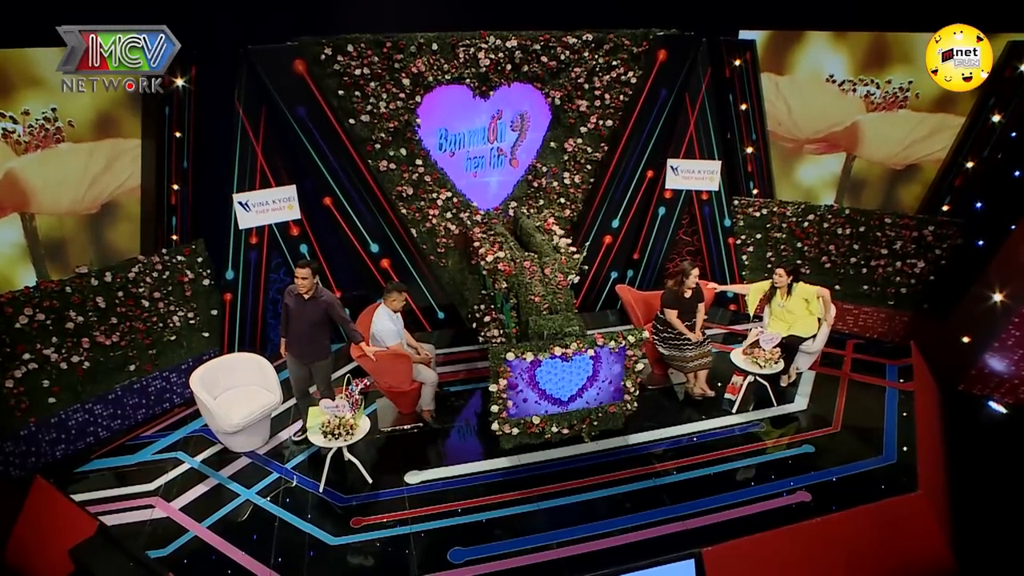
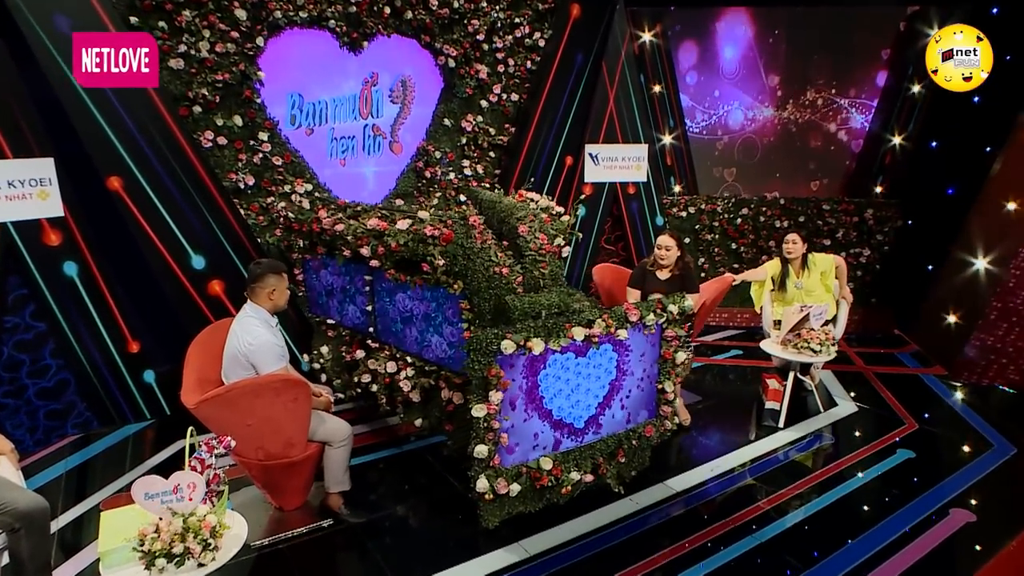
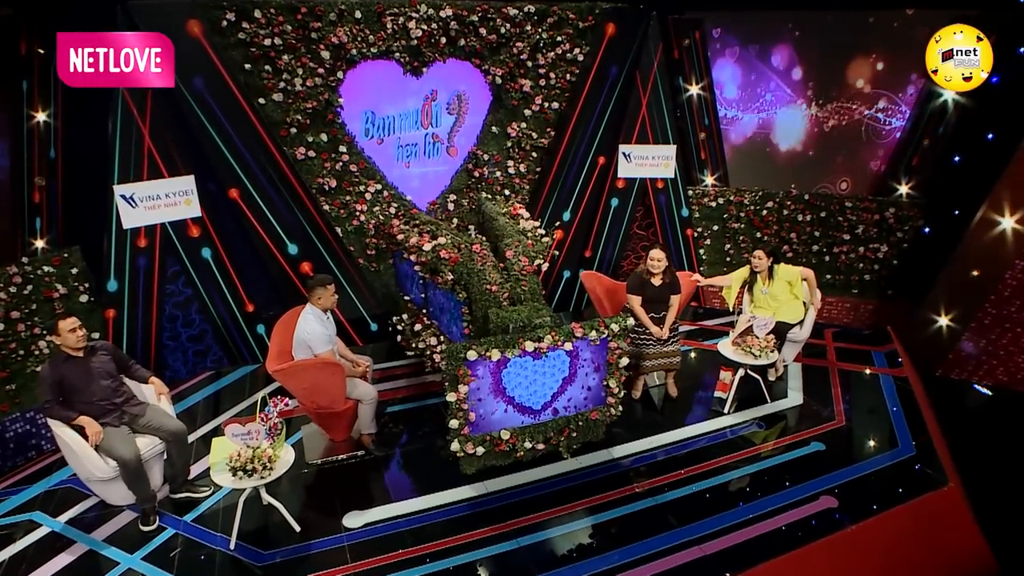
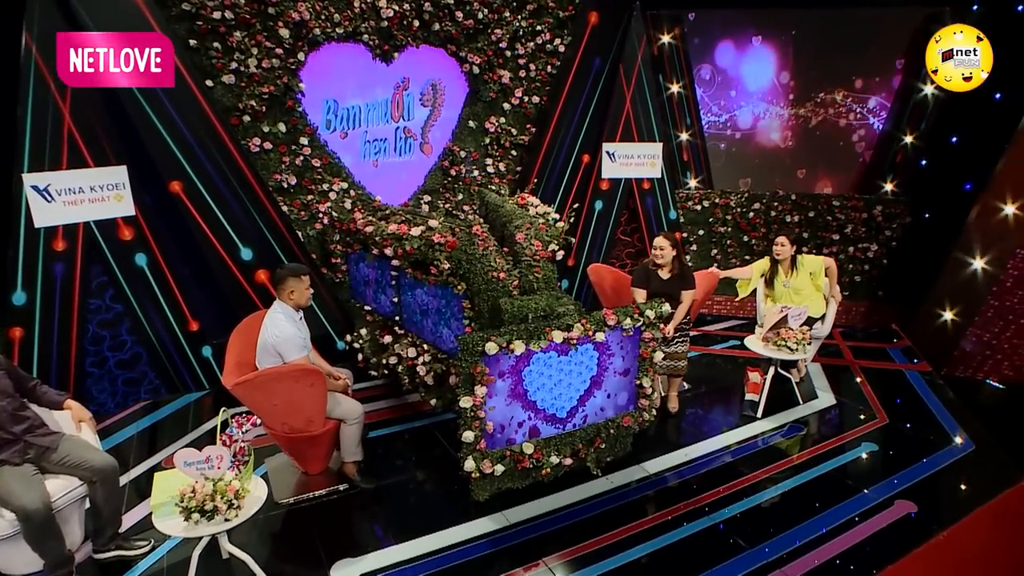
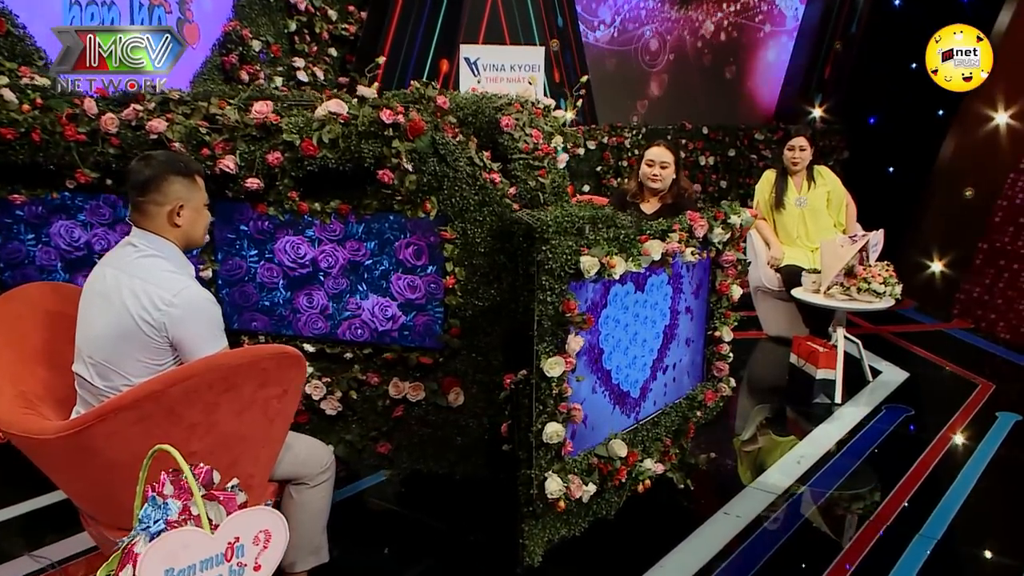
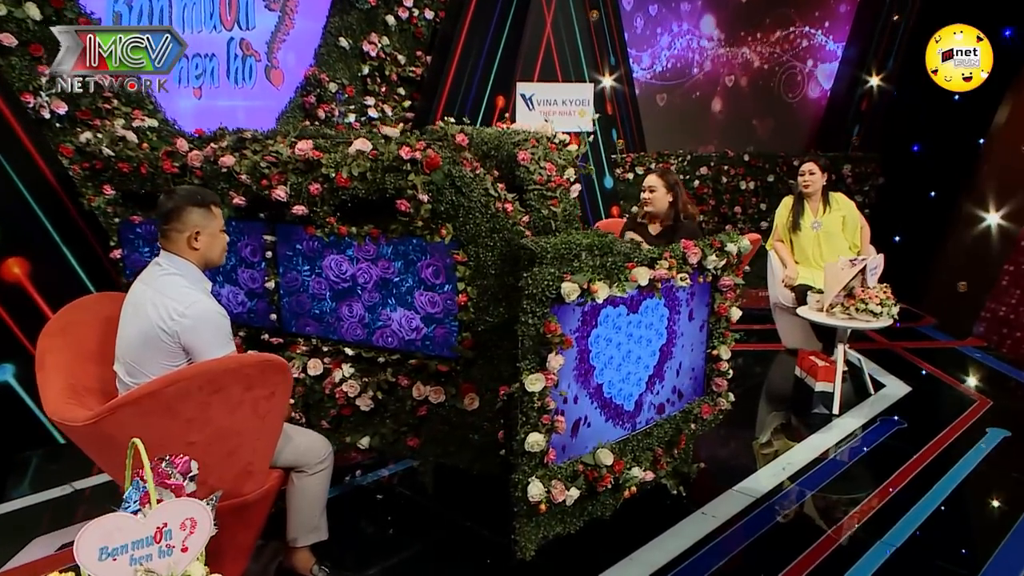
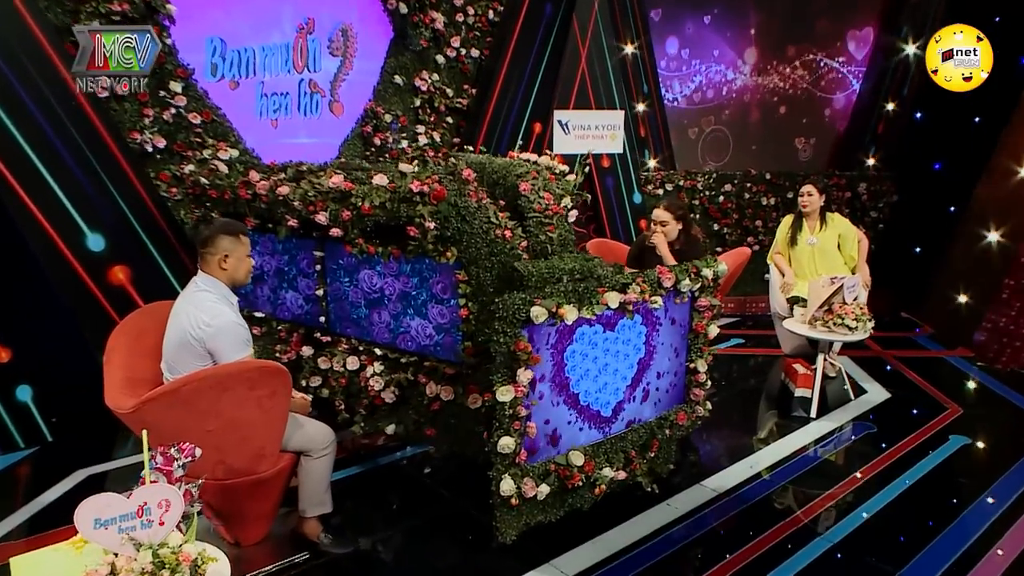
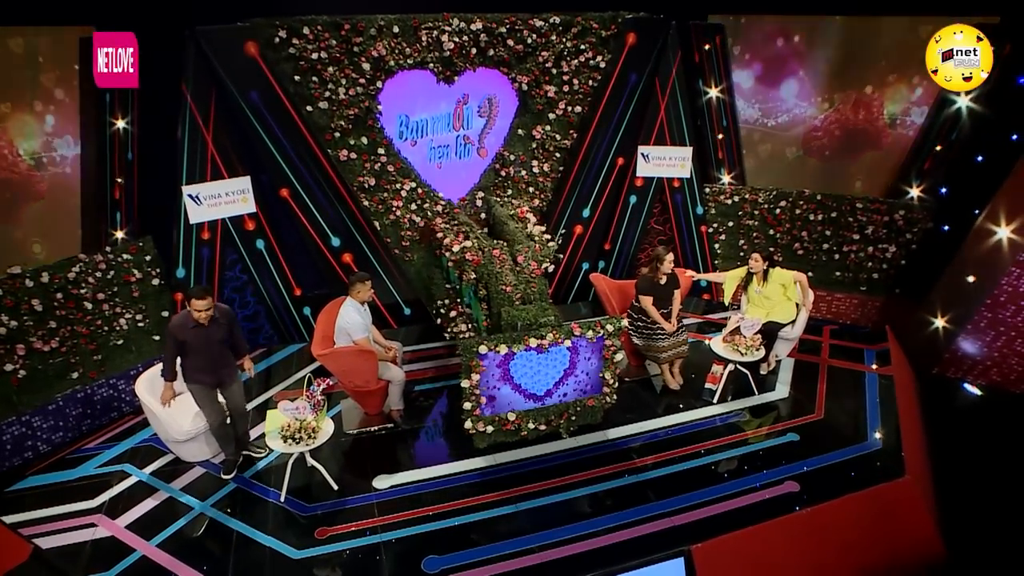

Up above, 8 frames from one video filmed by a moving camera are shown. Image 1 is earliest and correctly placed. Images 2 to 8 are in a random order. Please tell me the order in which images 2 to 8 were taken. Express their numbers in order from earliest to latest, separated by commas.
8, 3, 4, 2, 7, 6, 5
